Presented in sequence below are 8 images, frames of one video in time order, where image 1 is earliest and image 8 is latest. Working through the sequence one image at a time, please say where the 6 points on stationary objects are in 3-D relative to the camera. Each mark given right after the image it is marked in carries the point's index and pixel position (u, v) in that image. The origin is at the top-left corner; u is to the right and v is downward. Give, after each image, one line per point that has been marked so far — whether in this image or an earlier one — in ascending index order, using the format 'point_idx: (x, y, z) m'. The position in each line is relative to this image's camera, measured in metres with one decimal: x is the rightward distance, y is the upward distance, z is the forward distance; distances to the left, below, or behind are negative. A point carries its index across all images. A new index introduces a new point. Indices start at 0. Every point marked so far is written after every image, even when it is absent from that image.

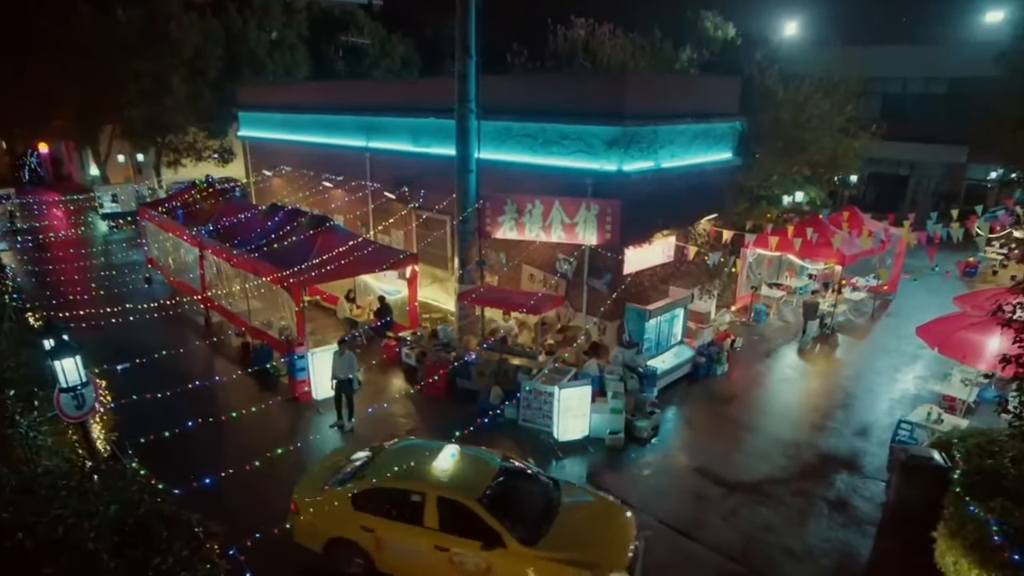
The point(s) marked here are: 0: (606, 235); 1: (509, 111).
0: (+1.9, +1.1, +13.2) m
1: (-0.1, +4.1, +14.8) m
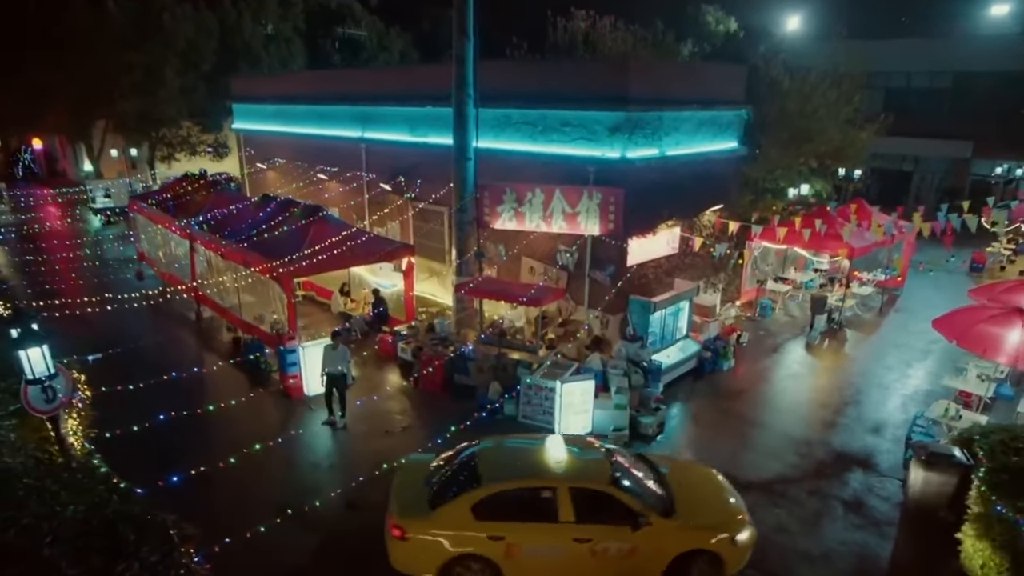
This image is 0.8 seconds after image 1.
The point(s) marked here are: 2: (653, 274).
0: (+1.9, +1.2, +12.7) m
1: (-0.1, +4.2, +14.3) m
2: (+3.0, +0.3, +14.0) m
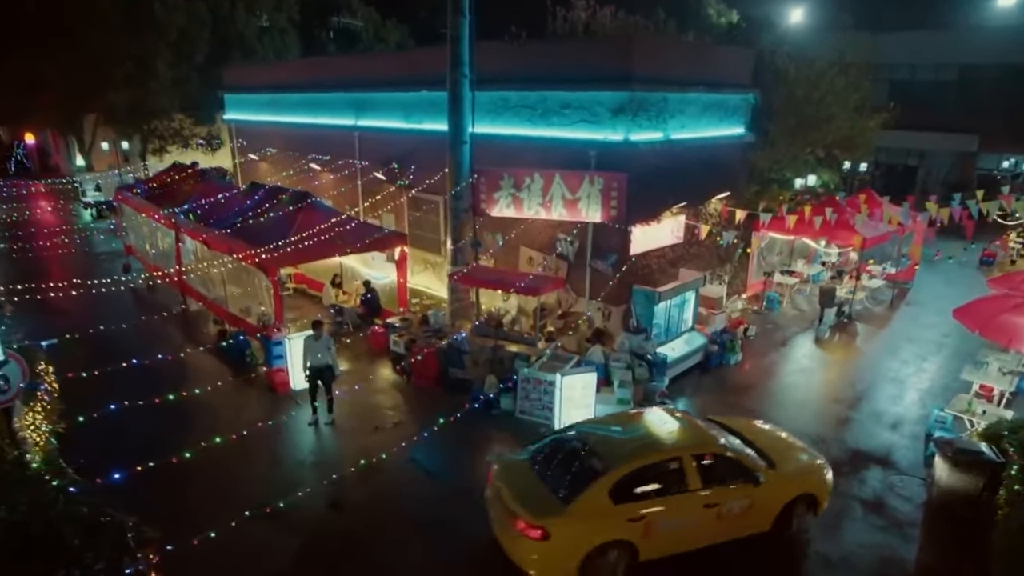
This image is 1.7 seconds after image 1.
0: (+1.9, +1.4, +12.1) m
1: (-0.2, +4.4, +13.7) m
2: (+3.0, +0.5, +13.4) m
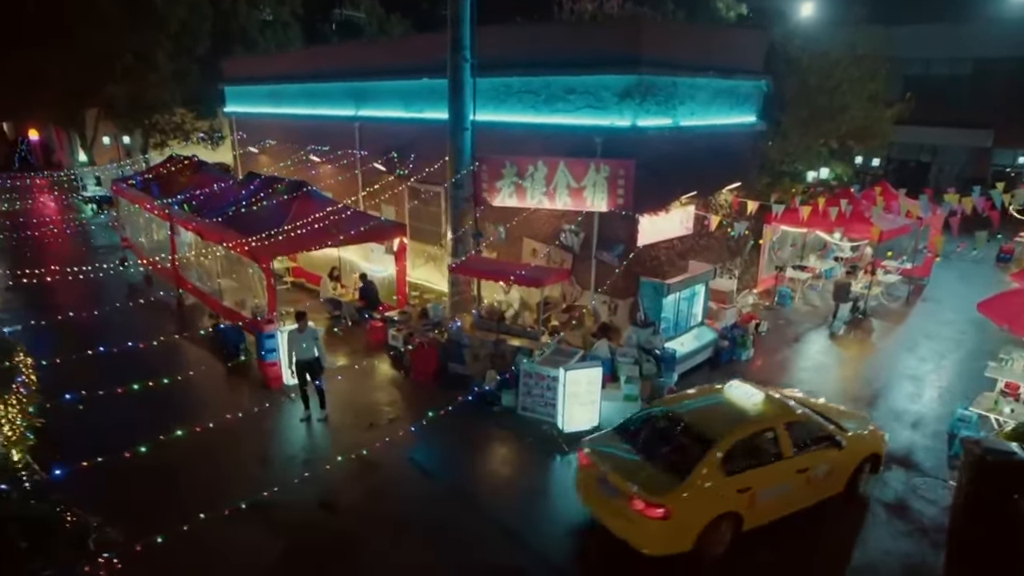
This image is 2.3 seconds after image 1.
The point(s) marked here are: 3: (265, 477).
0: (+1.9, +1.6, +11.6) m
1: (-0.1, +4.6, +13.2) m
2: (+3.1, +0.6, +12.9) m
3: (-3.5, -2.6, +8.9) m
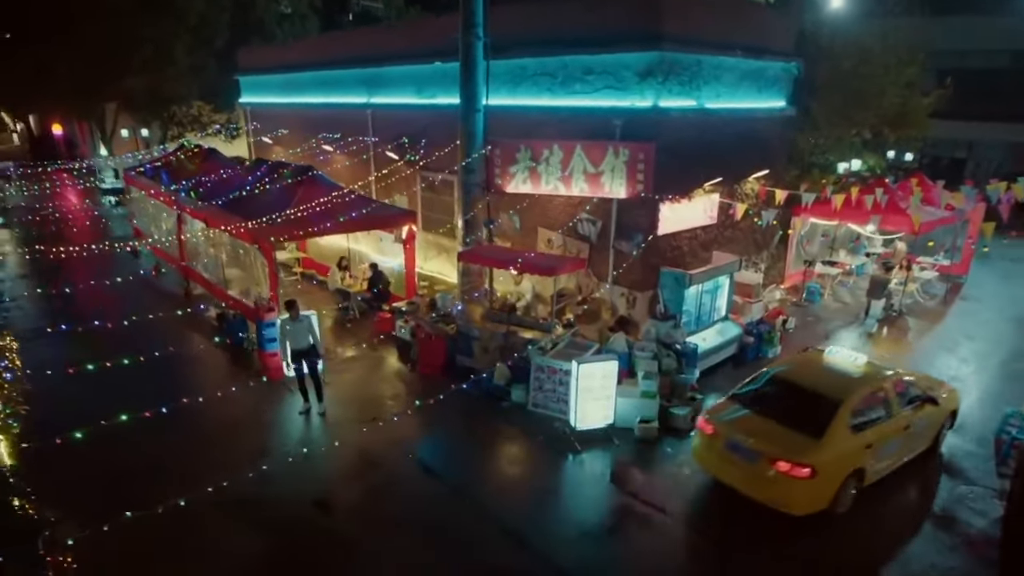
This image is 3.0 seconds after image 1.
0: (+2.1, +1.7, +11.0) m
1: (+0.2, +4.7, +12.7) m
2: (+3.3, +0.8, +12.2) m
3: (-3.4, -2.4, +8.4) m
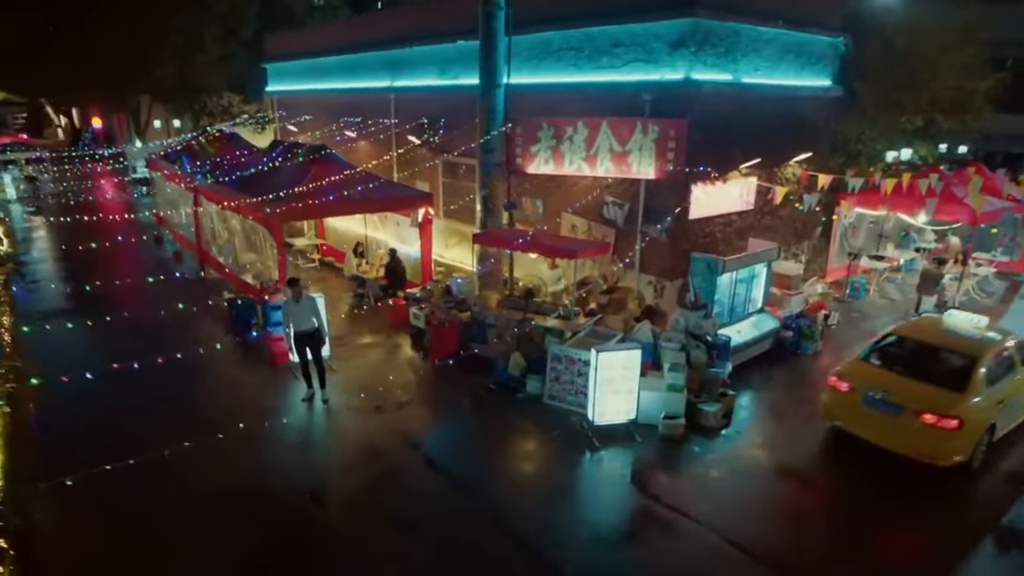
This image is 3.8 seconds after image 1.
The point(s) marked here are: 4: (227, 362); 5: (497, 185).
0: (+2.4, +1.9, +10.2) m
1: (+0.6, +5.0, +12.0) m
2: (+3.7, +1.0, +11.3) m
3: (-3.3, -2.1, +7.9) m
4: (-4.7, -1.2, +10.8) m
5: (-0.3, +1.8, +11.6) m
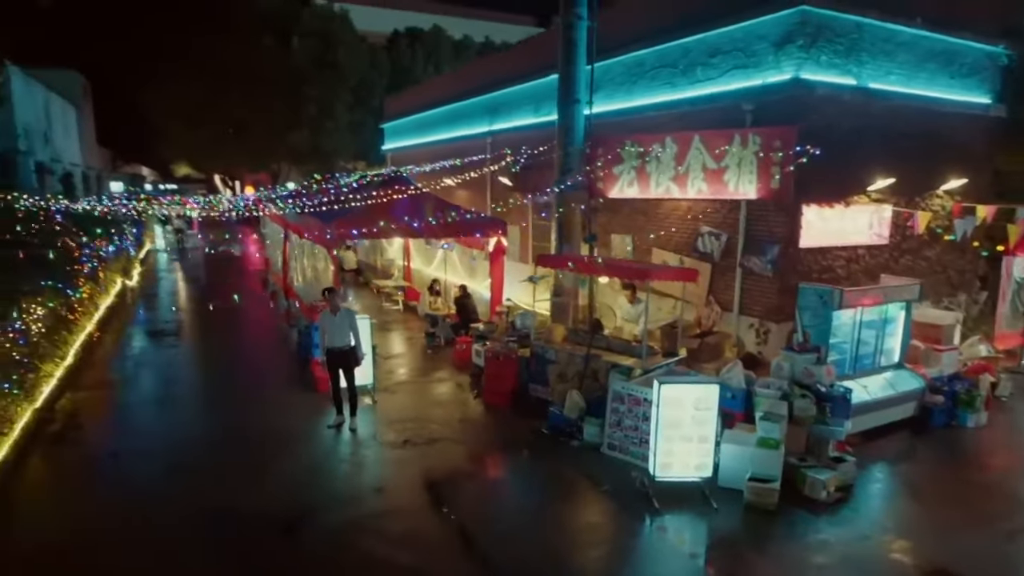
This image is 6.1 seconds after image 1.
0: (+3.4, +1.4, +8.5) m
1: (+2.2, +4.3, +11.0) m
2: (+4.8, +0.3, +9.3) m
3: (-2.8, -2.1, +6.9) m
4: (-3.7, -1.5, +10.1) m
5: (+1.0, +1.2, +10.4) m
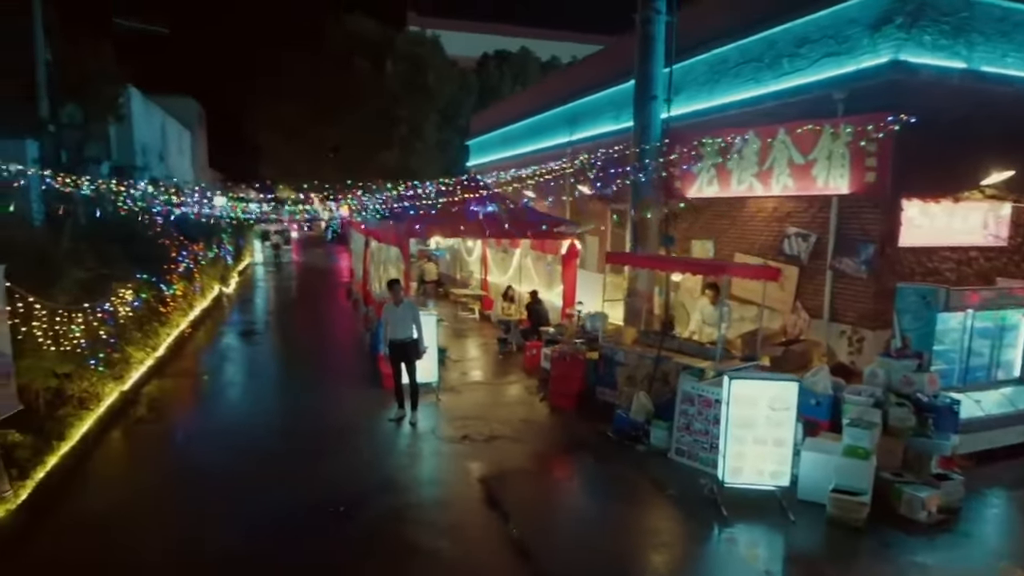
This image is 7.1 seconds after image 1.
0: (+4.3, +1.4, +7.8) m
1: (+3.4, +4.1, +10.5) m
2: (+5.7, +0.2, +8.3) m
3: (-2.2, -2.0, +6.9) m
4: (-2.6, -1.5, +10.2) m
5: (+2.1, +1.2, +10.0) m
